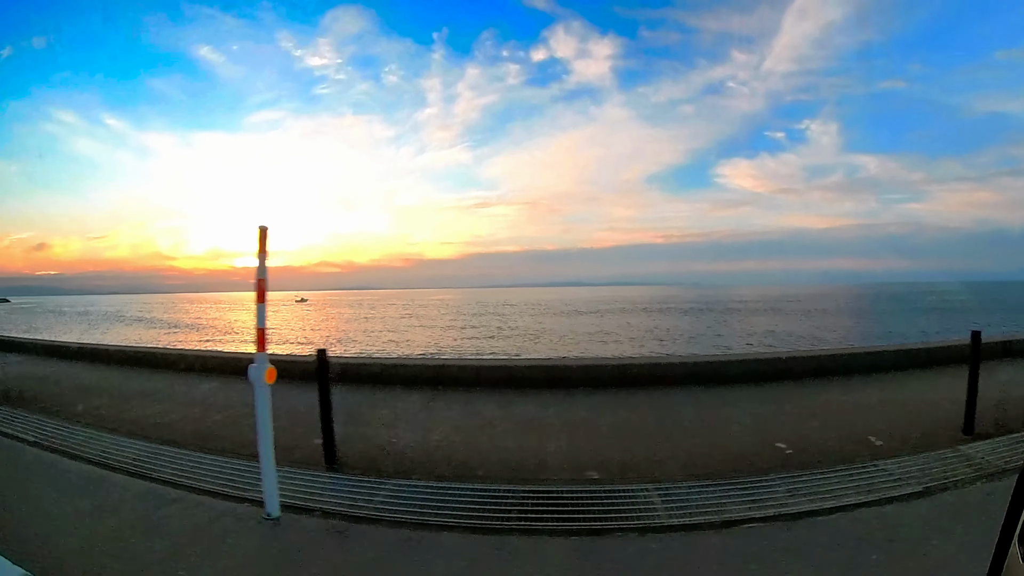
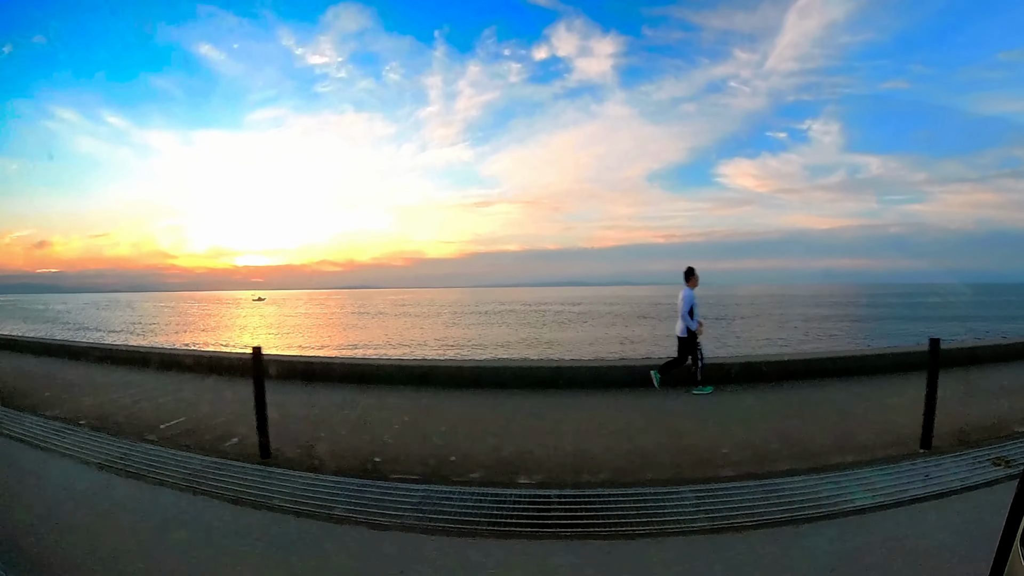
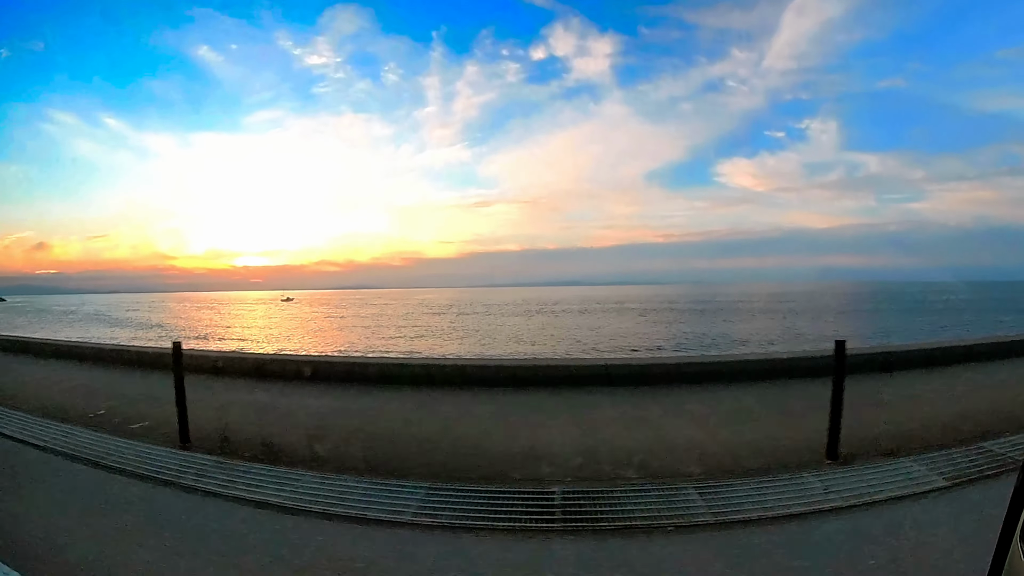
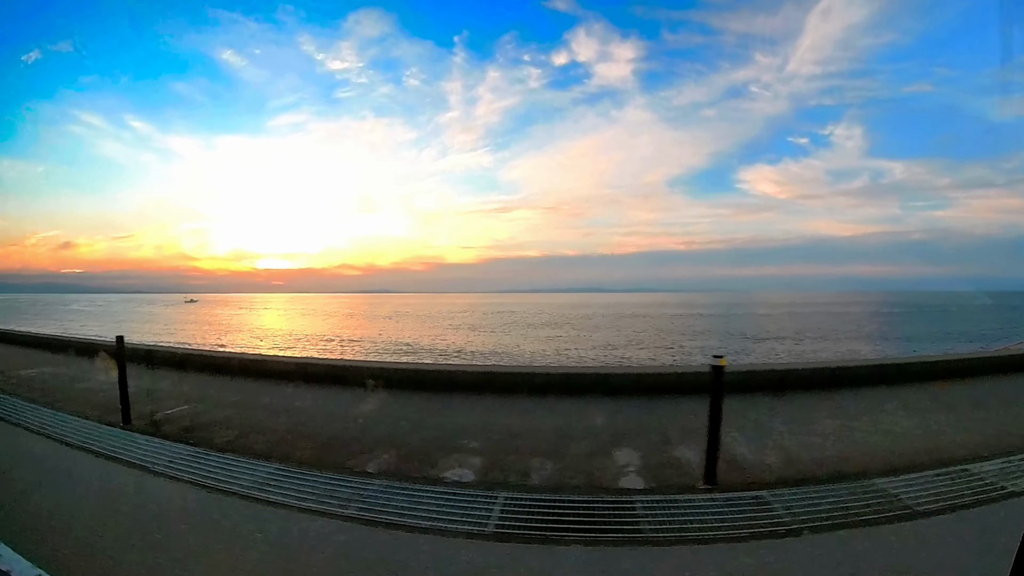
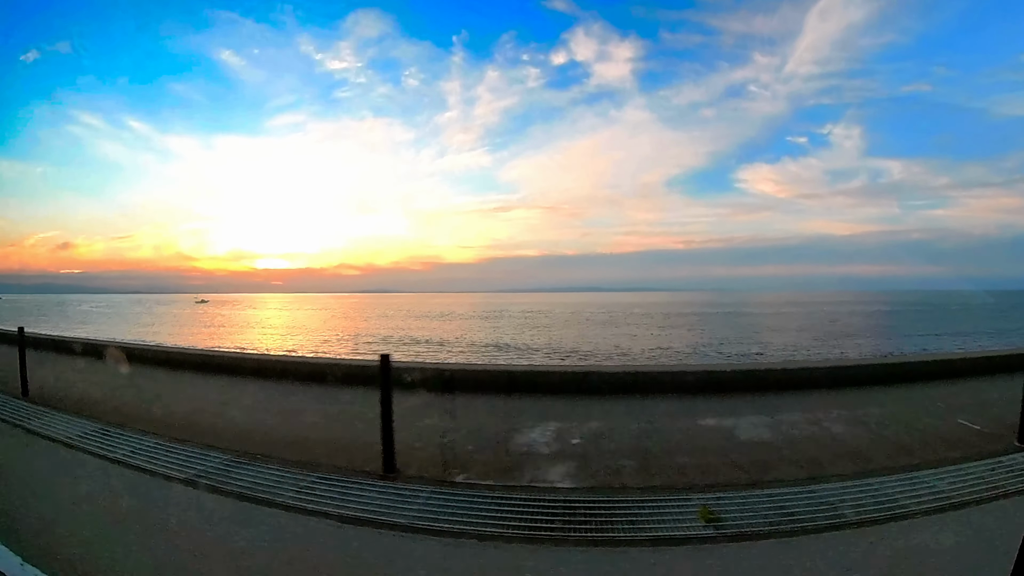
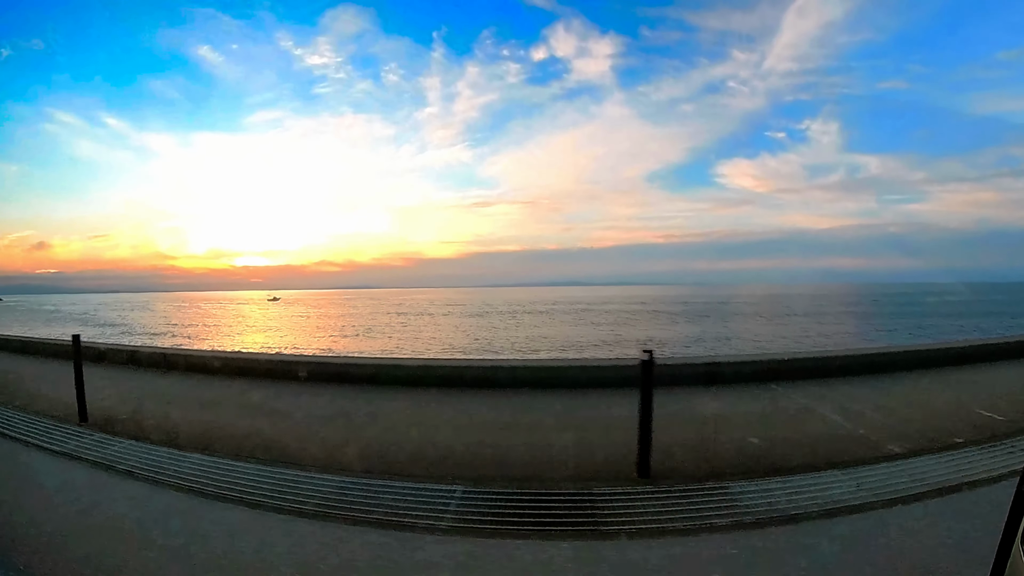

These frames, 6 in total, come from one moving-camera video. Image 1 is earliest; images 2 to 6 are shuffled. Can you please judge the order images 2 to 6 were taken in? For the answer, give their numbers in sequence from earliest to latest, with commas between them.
3, 6, 2, 5, 4
